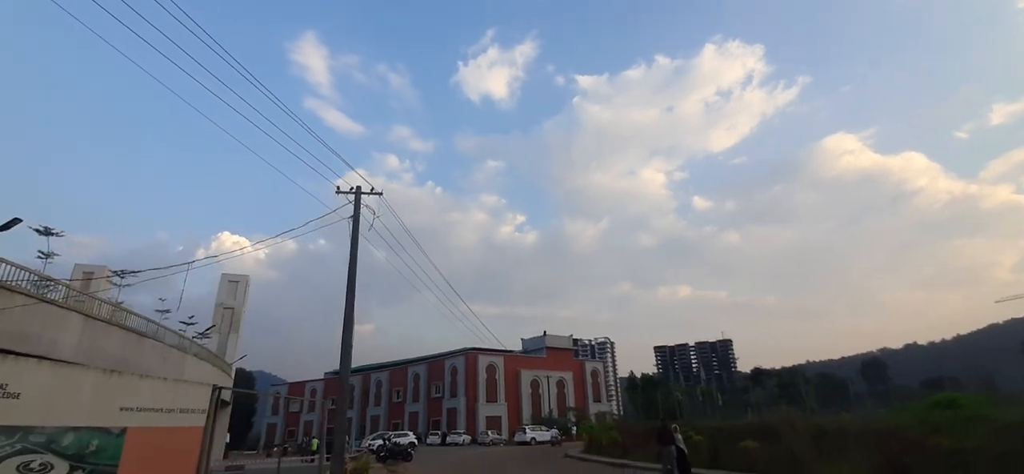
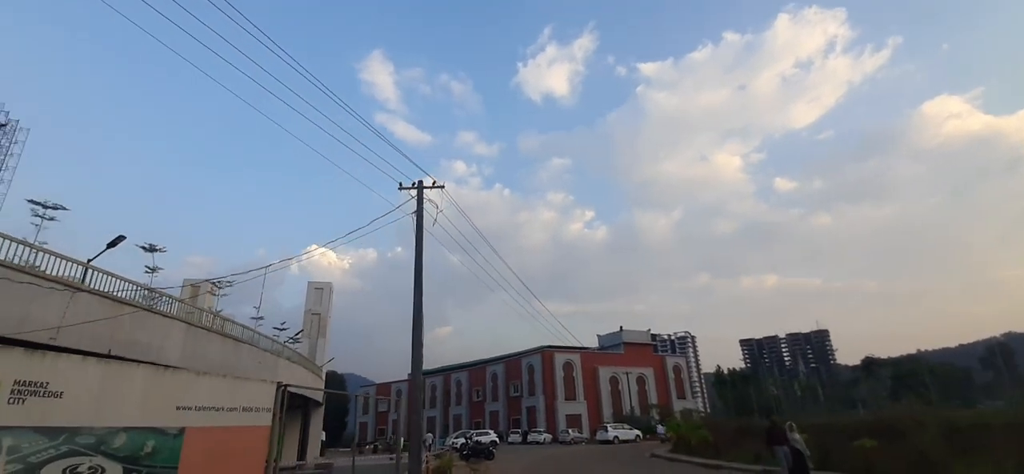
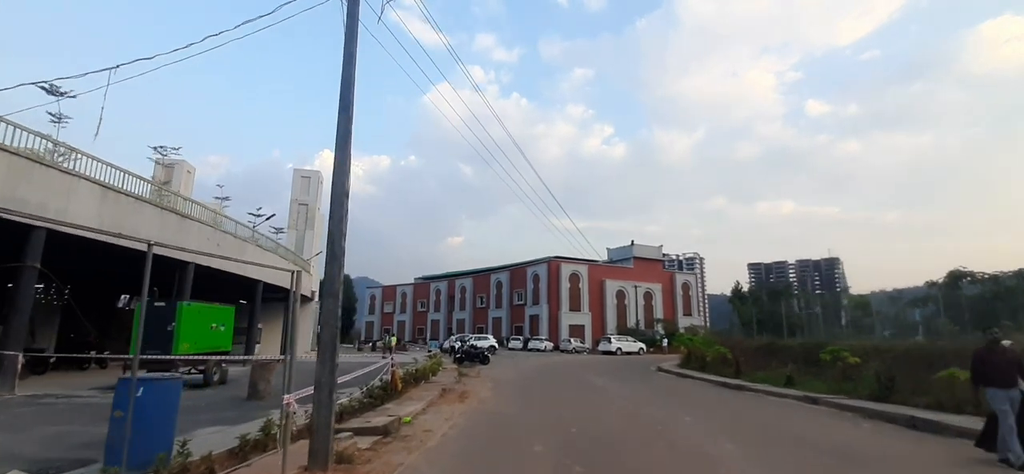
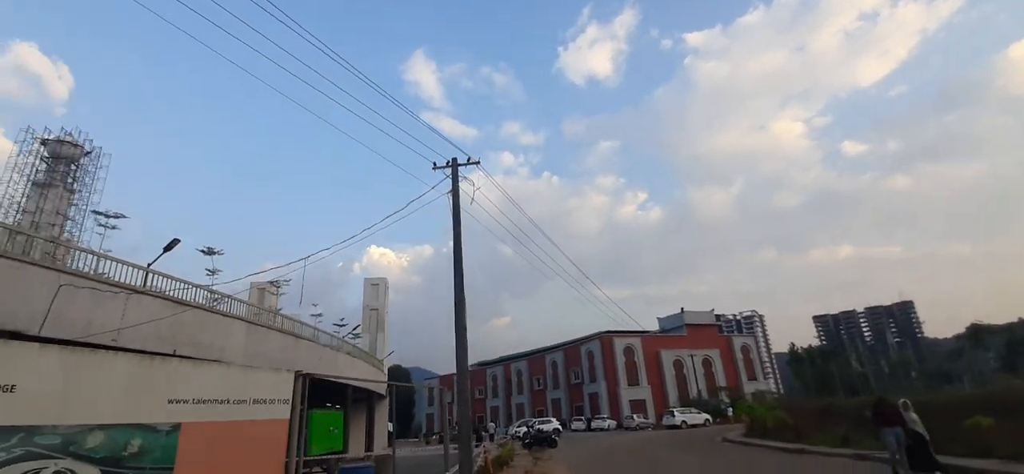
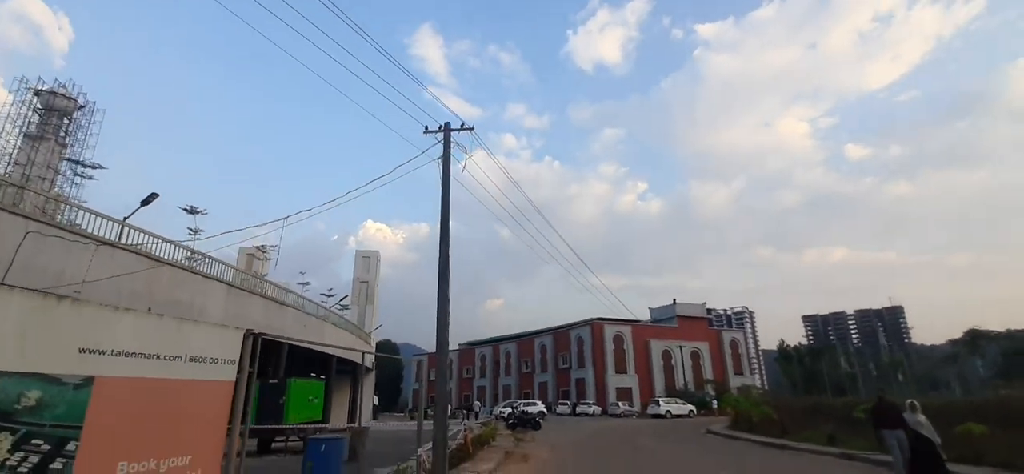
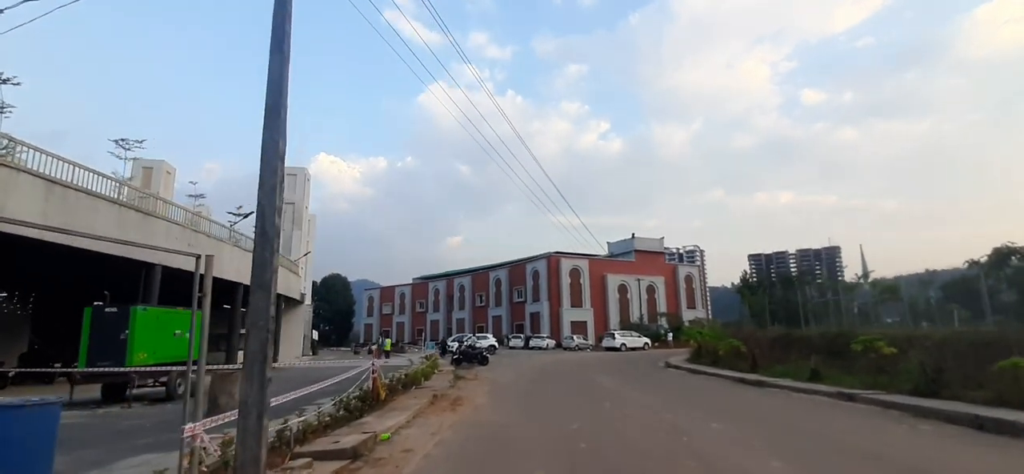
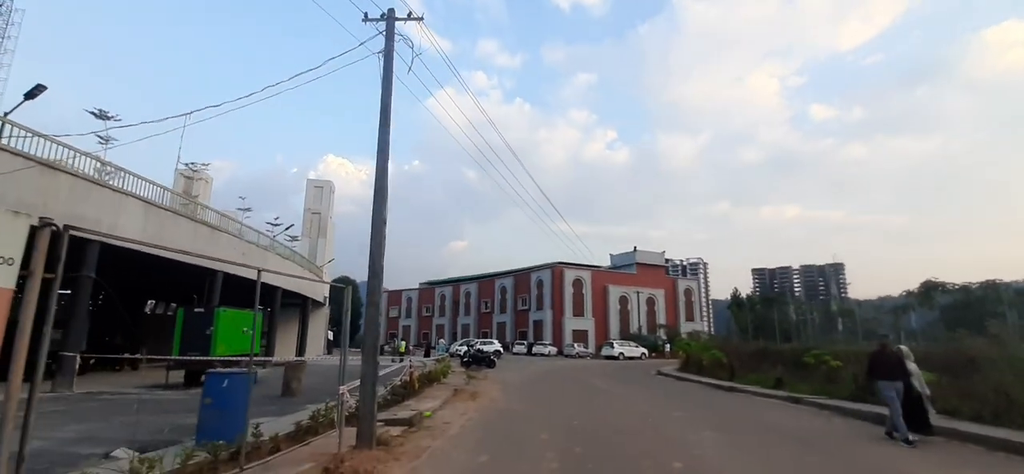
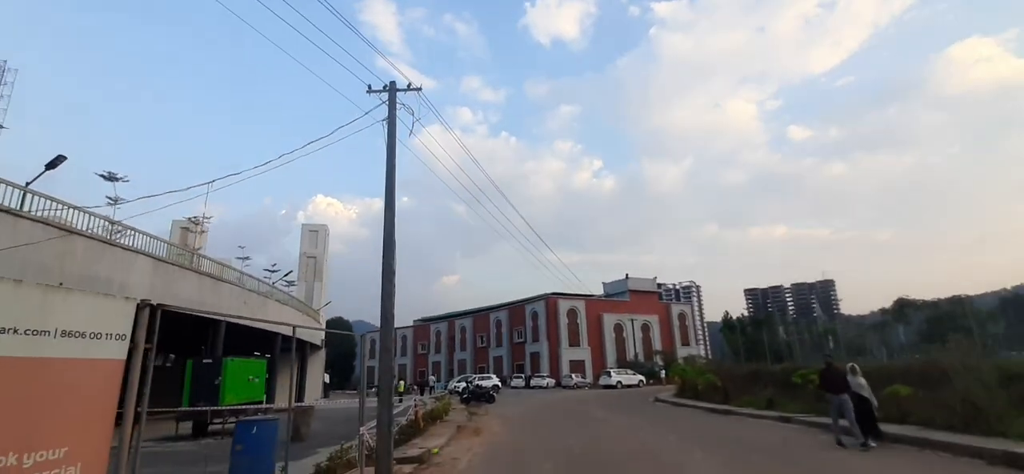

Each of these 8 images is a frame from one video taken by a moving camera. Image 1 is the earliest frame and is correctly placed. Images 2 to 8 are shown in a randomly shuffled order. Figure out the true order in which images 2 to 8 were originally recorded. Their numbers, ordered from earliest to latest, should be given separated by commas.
2, 4, 5, 8, 7, 3, 6
